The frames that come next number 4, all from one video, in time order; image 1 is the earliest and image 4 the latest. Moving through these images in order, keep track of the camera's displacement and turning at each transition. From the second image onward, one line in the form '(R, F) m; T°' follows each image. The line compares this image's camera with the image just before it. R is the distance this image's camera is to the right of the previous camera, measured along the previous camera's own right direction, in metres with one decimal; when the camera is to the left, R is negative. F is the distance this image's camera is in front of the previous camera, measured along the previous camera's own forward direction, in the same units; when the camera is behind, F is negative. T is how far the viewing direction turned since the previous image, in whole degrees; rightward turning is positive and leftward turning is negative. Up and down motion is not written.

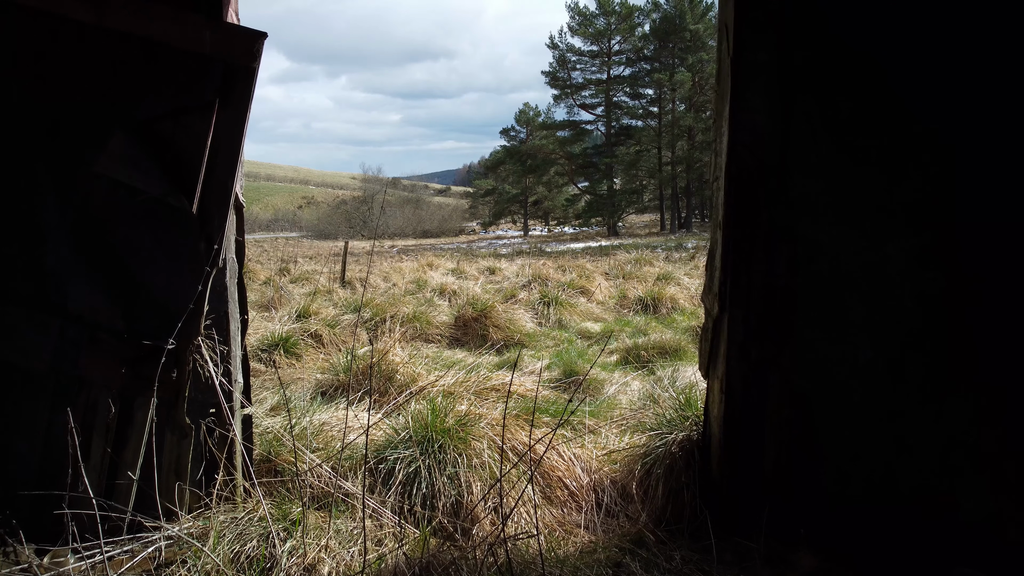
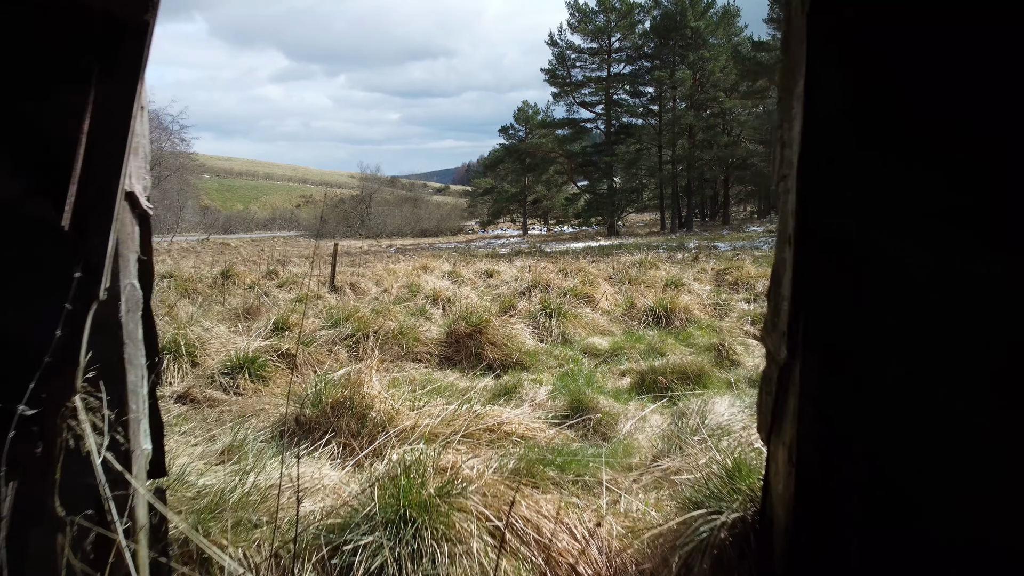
(0.0, +0.5) m; 0°
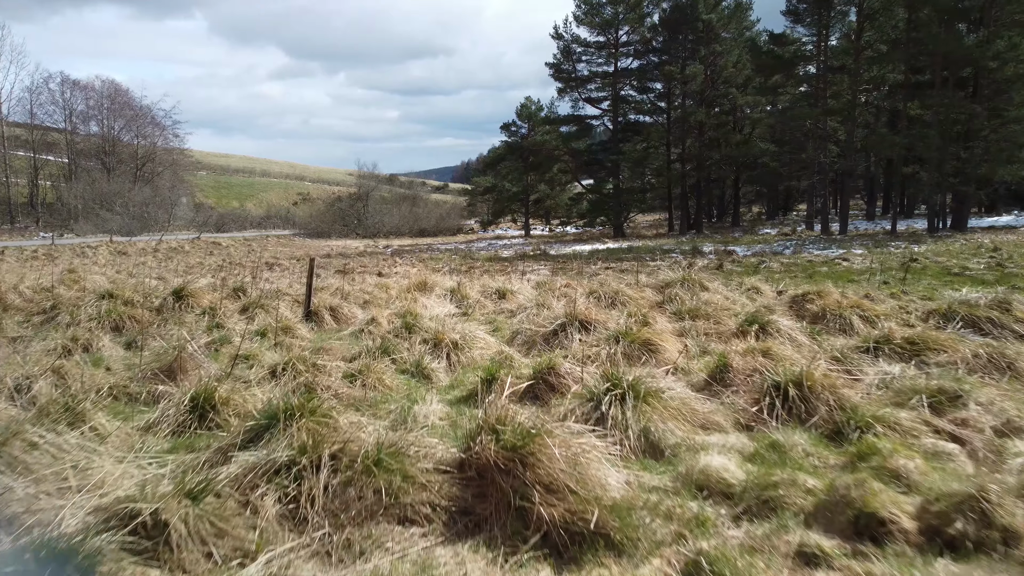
(-0.1, +1.7) m; 0°
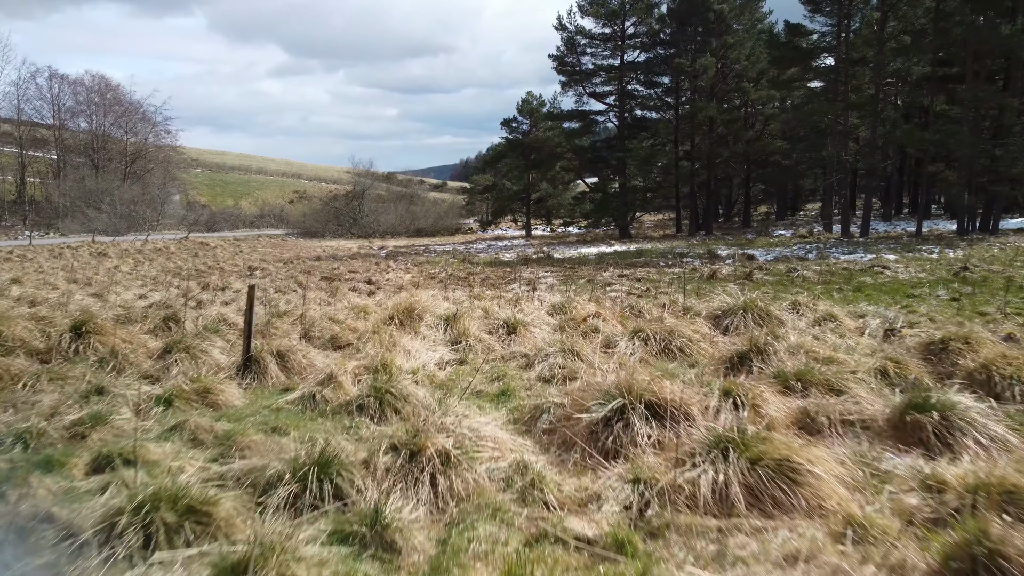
(-0.1, +1.9) m; 0°
